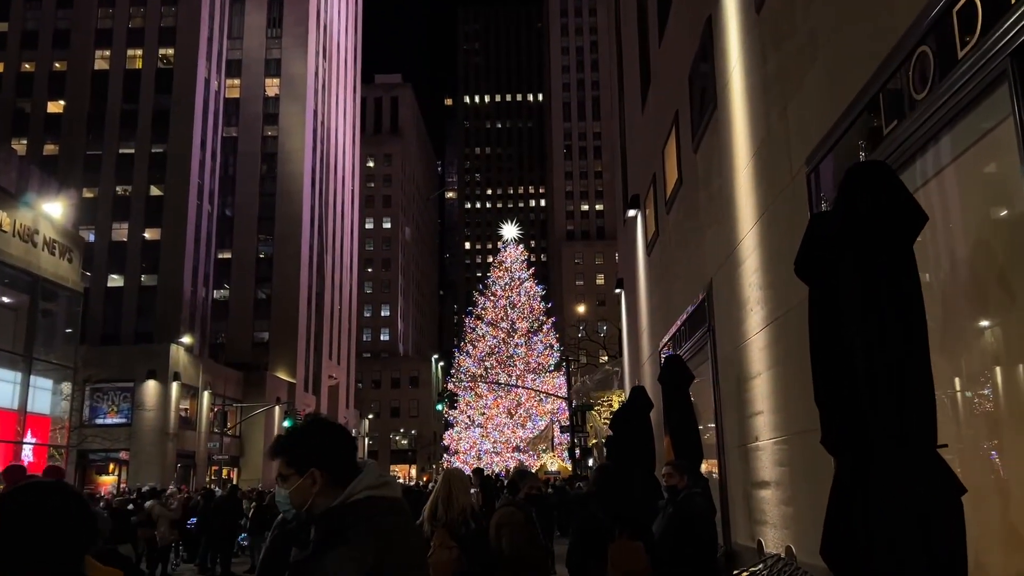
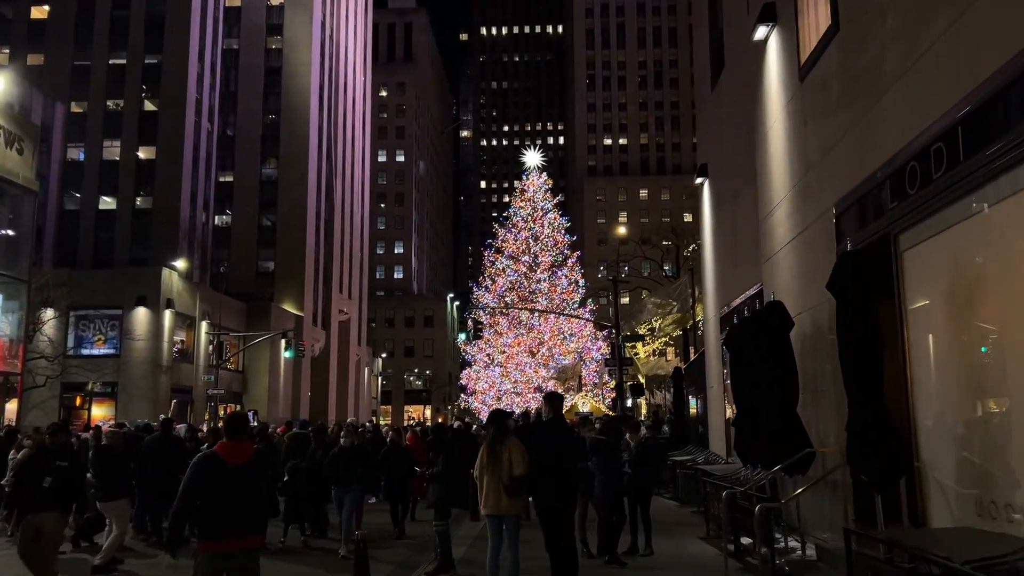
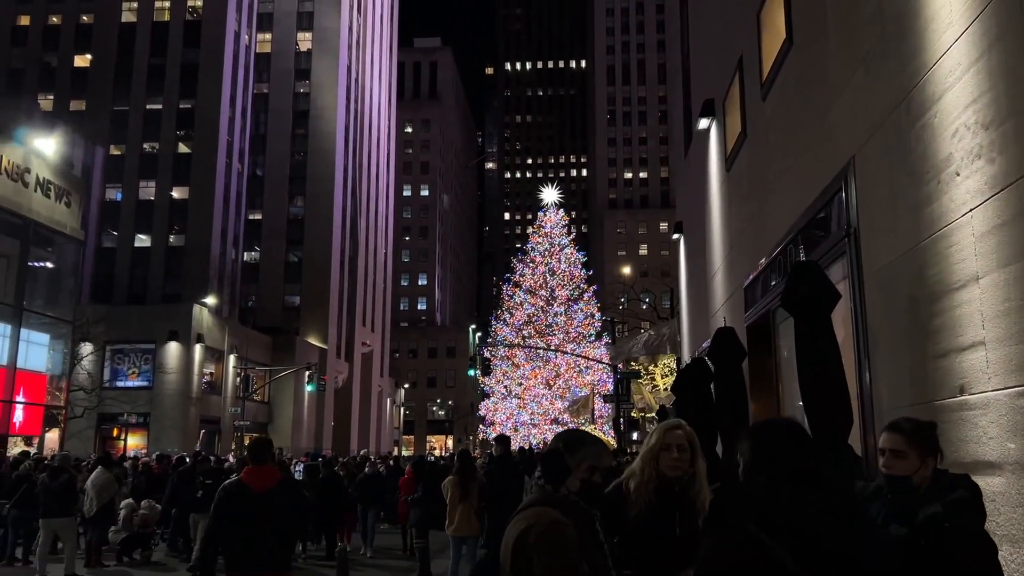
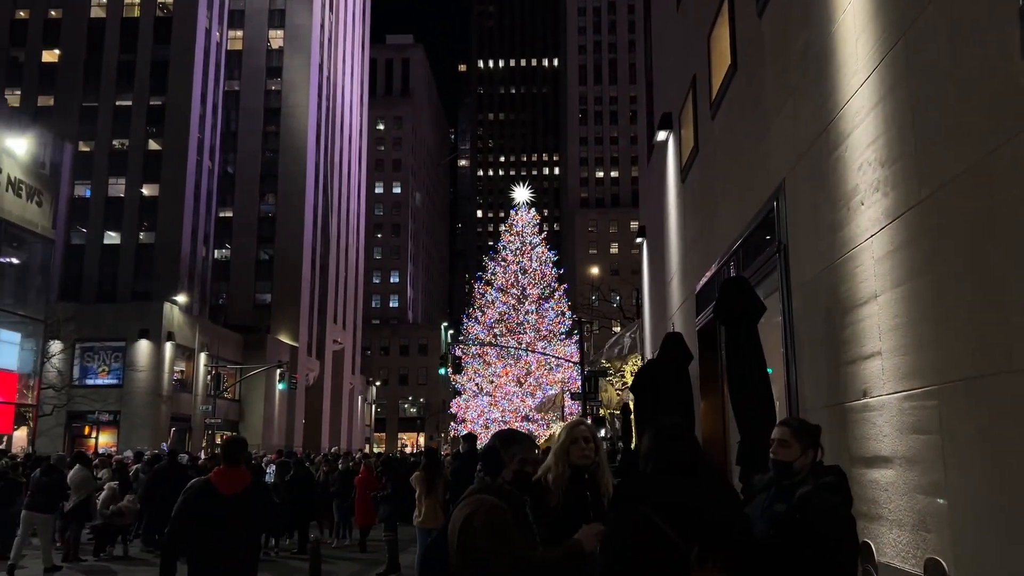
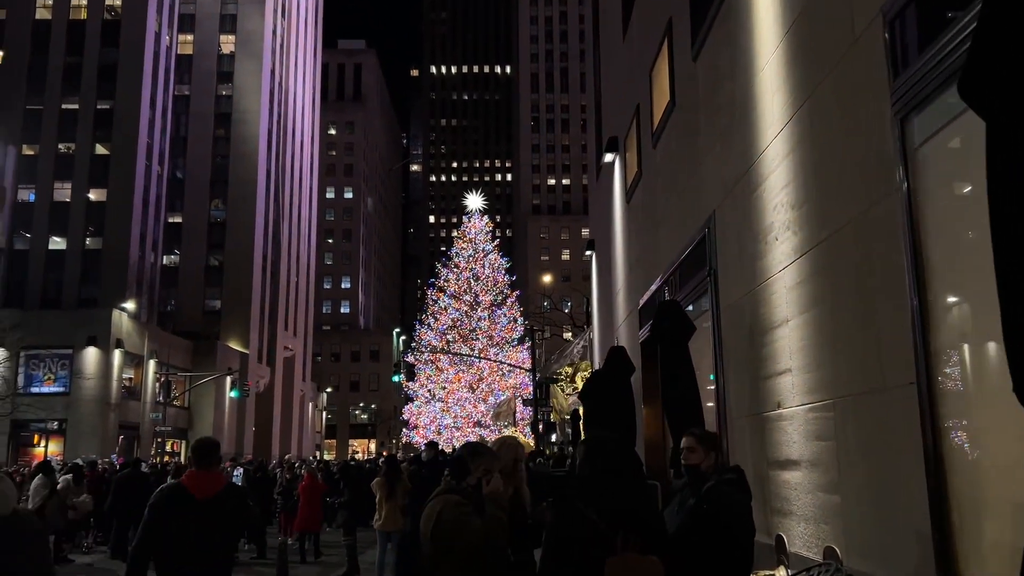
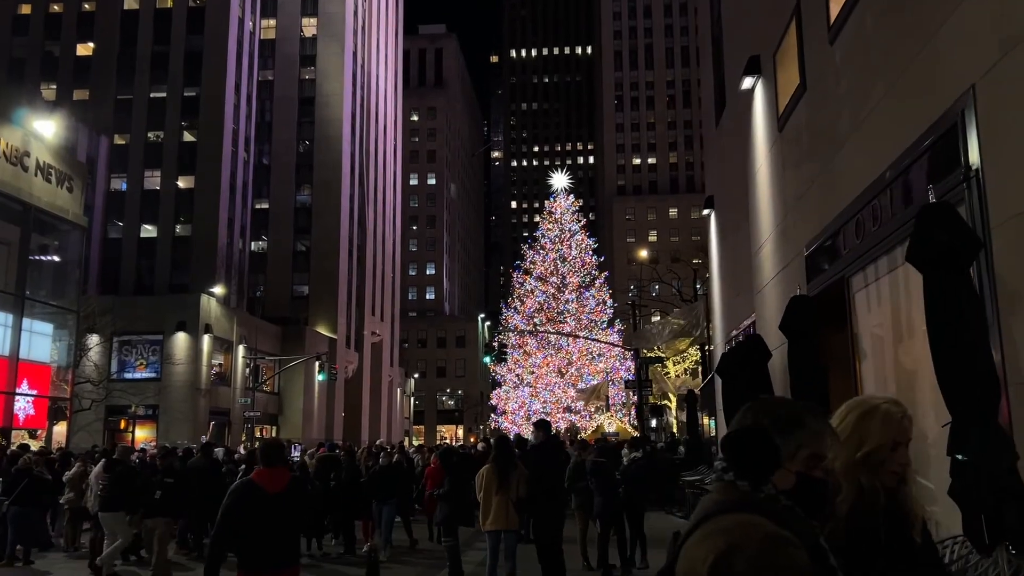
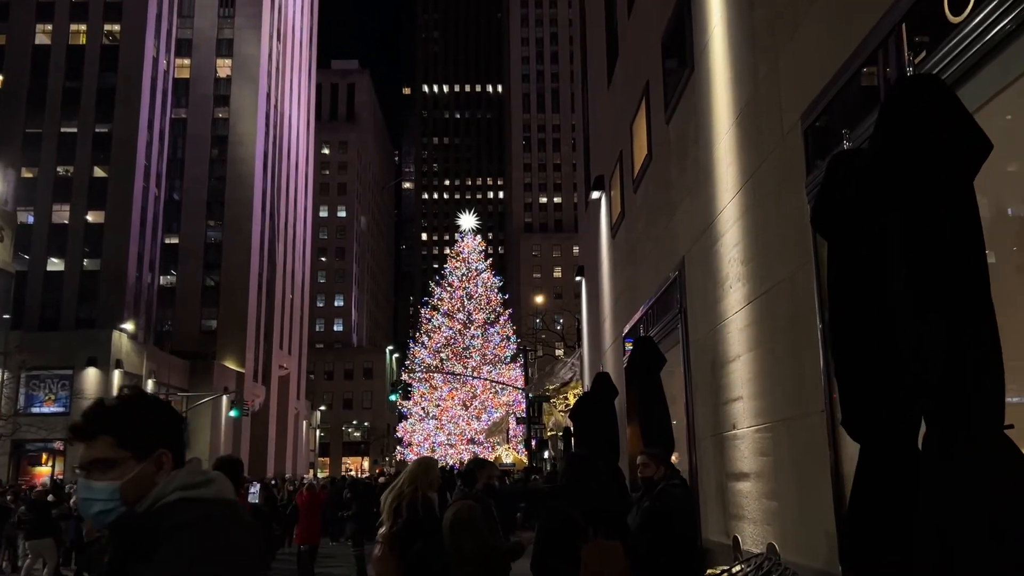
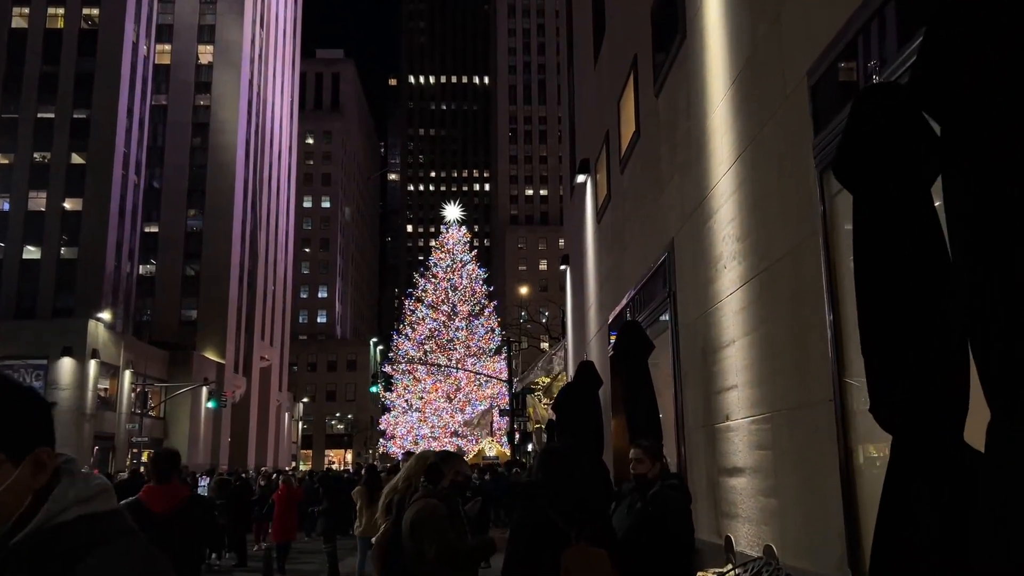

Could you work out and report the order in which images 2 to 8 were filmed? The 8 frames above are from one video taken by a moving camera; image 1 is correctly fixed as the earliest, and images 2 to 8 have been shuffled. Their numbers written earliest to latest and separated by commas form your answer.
7, 8, 5, 4, 3, 6, 2
